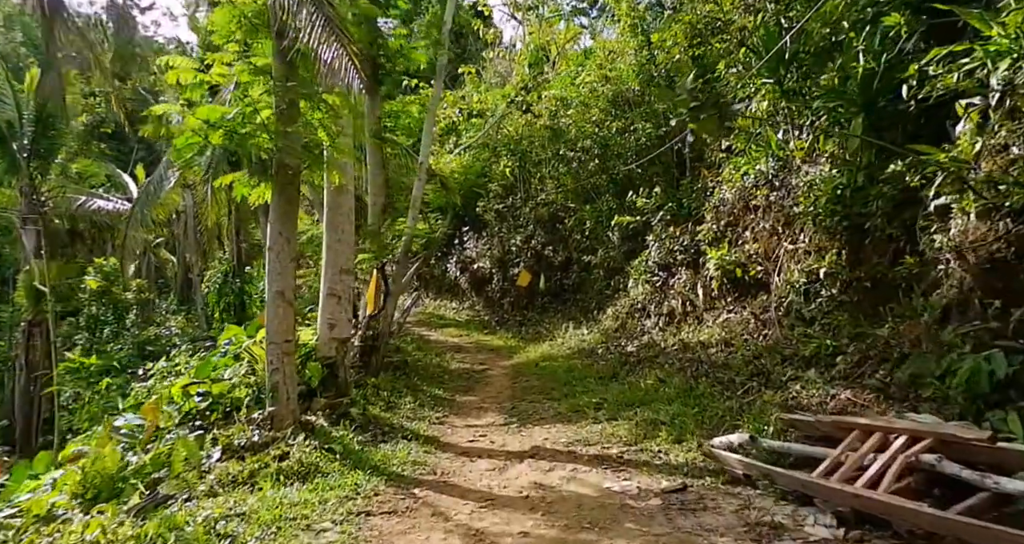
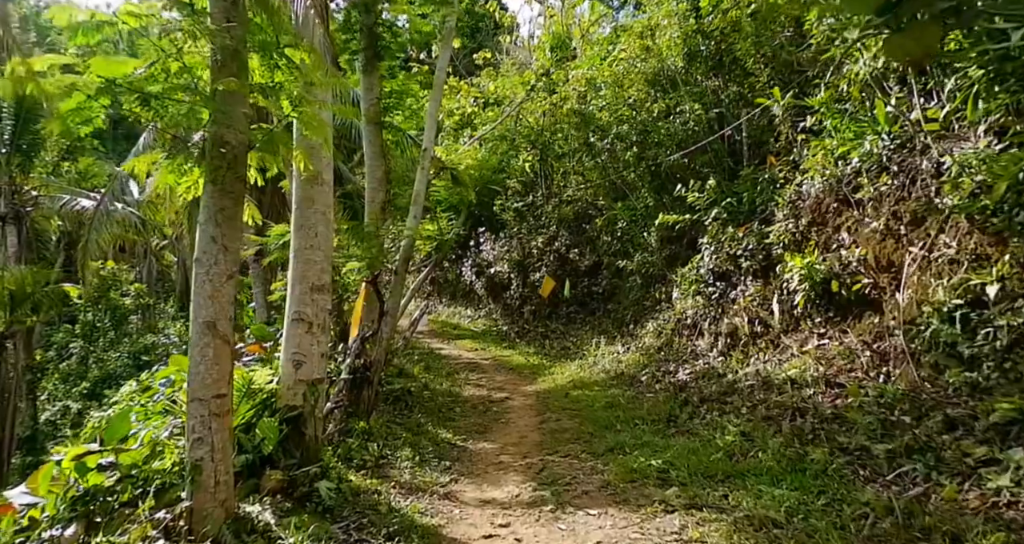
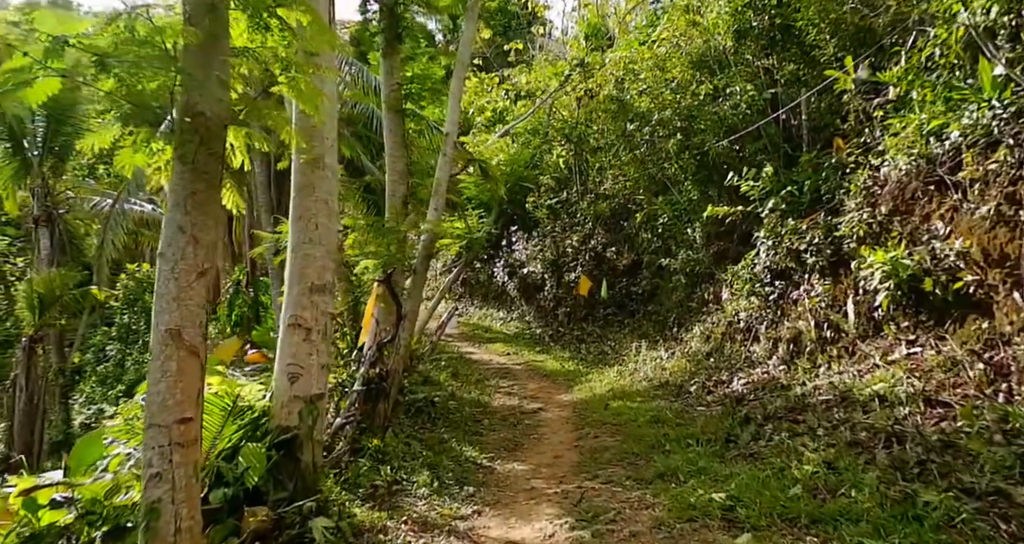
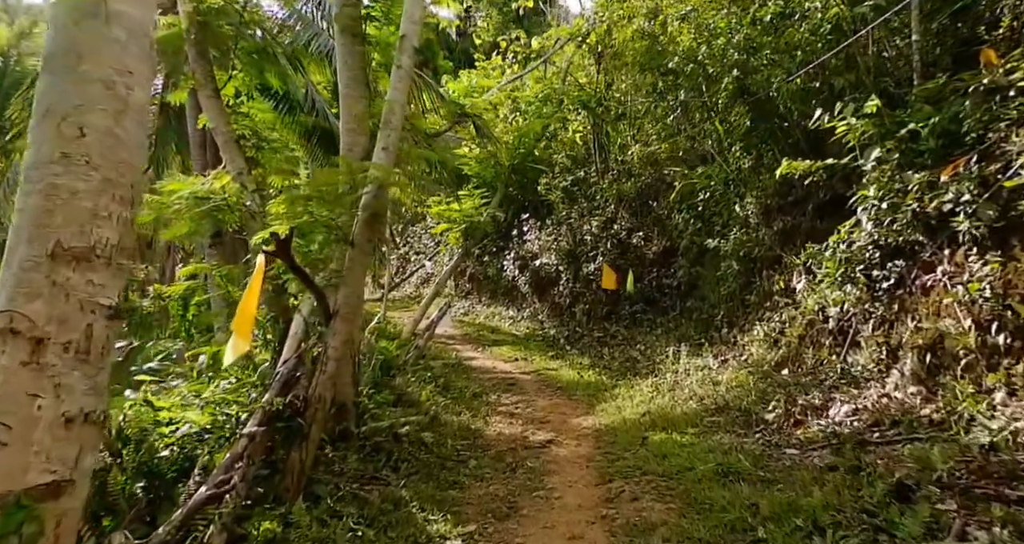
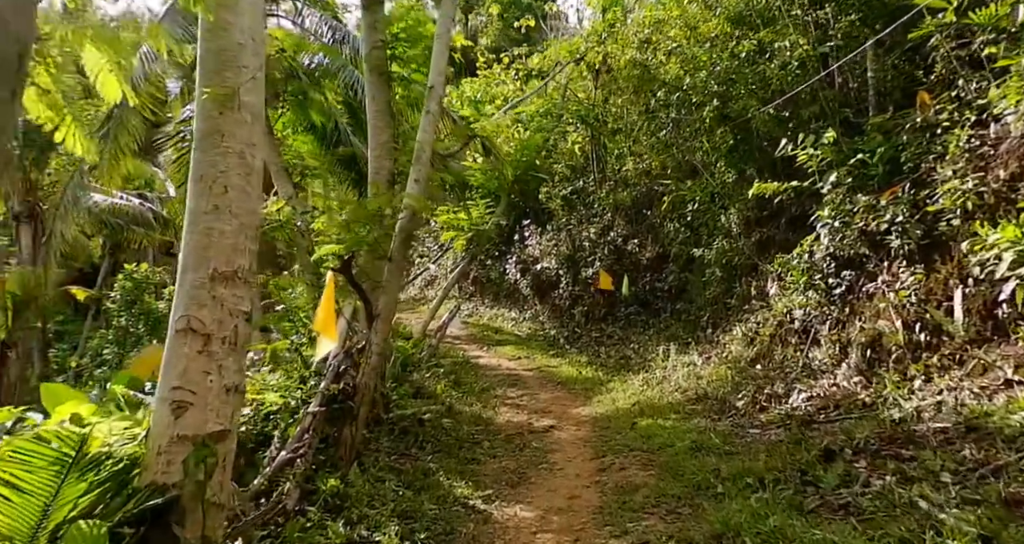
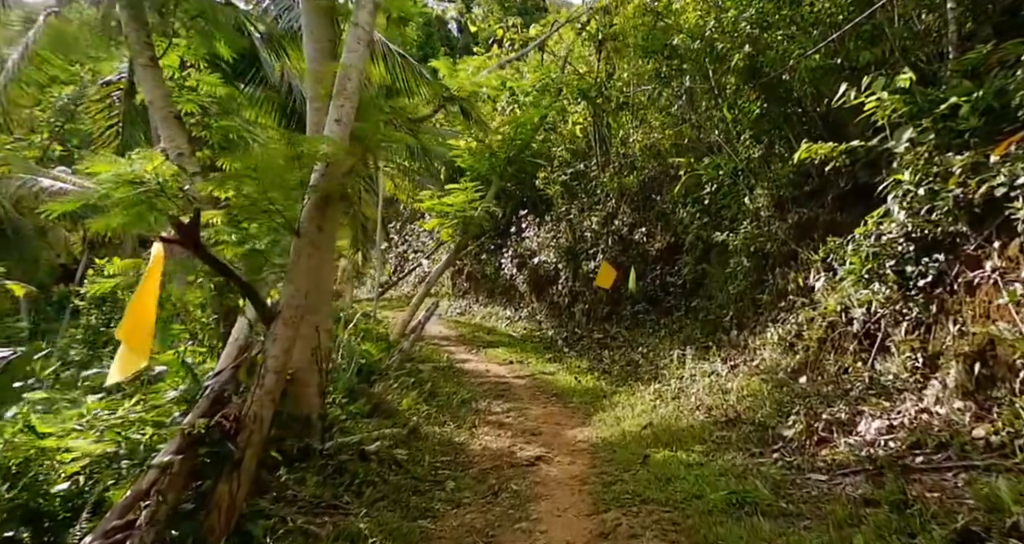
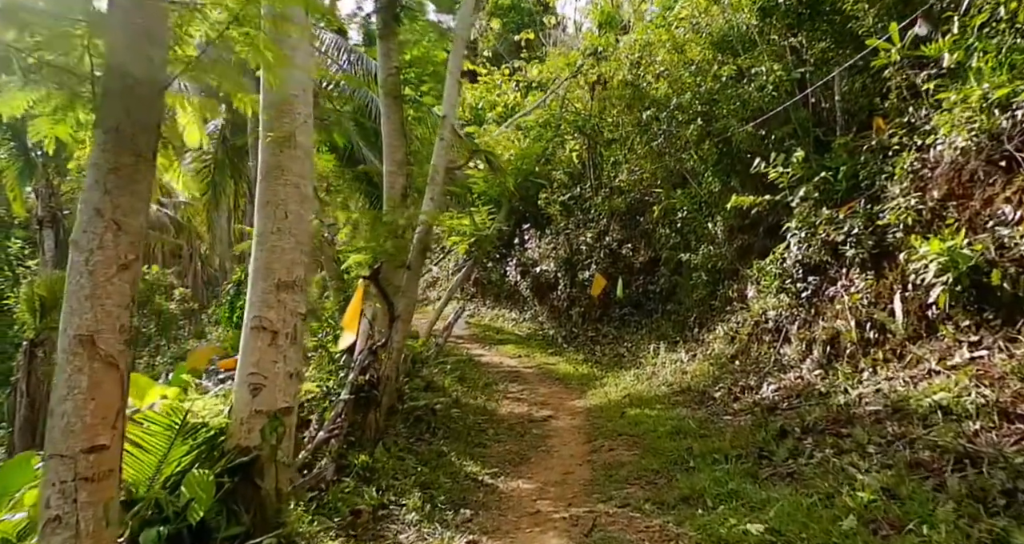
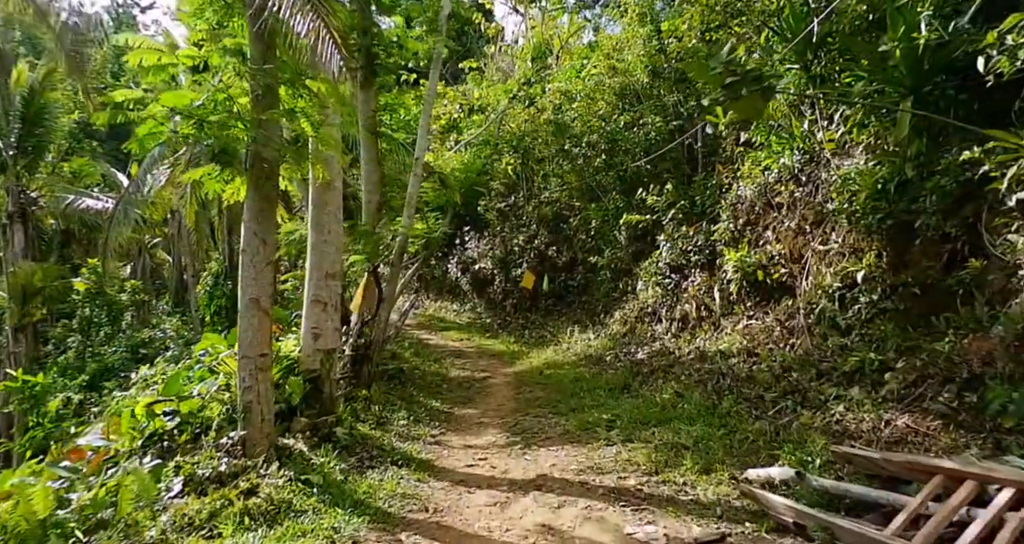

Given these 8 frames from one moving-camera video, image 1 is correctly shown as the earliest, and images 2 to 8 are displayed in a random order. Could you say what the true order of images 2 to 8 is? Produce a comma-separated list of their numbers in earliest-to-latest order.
8, 2, 3, 7, 5, 4, 6
